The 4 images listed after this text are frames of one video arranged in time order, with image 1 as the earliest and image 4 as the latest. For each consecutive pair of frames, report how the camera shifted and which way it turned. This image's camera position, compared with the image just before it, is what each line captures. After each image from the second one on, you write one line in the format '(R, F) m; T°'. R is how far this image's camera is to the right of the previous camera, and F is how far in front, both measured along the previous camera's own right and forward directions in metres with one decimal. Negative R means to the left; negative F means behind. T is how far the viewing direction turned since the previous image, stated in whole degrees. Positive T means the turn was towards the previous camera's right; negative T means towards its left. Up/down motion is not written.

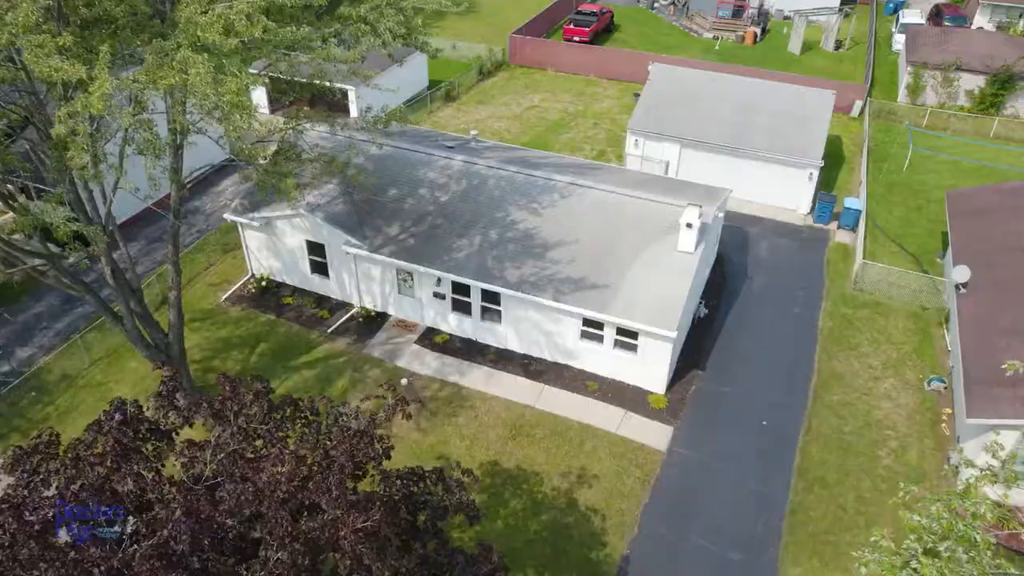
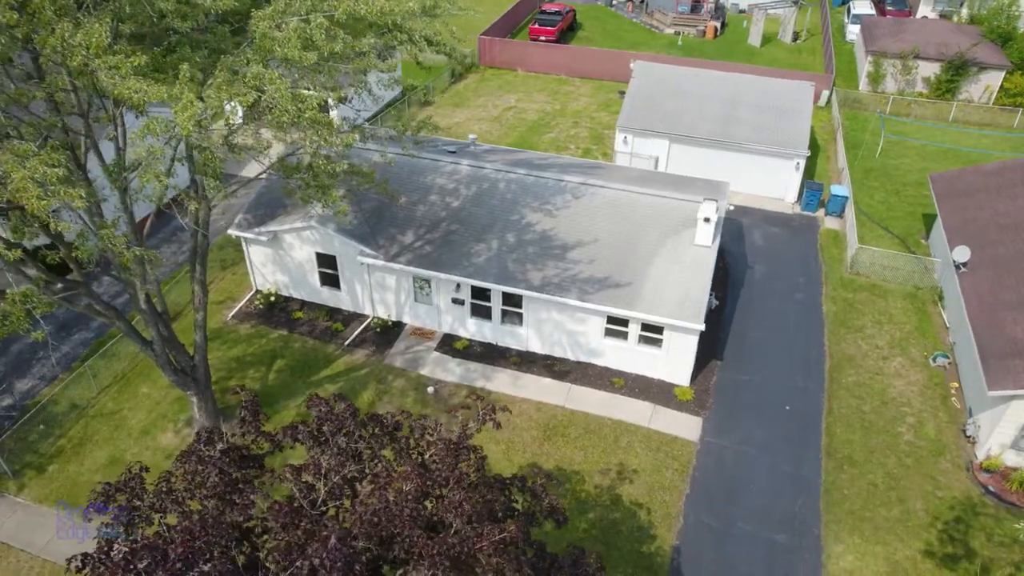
(-1.7, 0.0) m; +4°
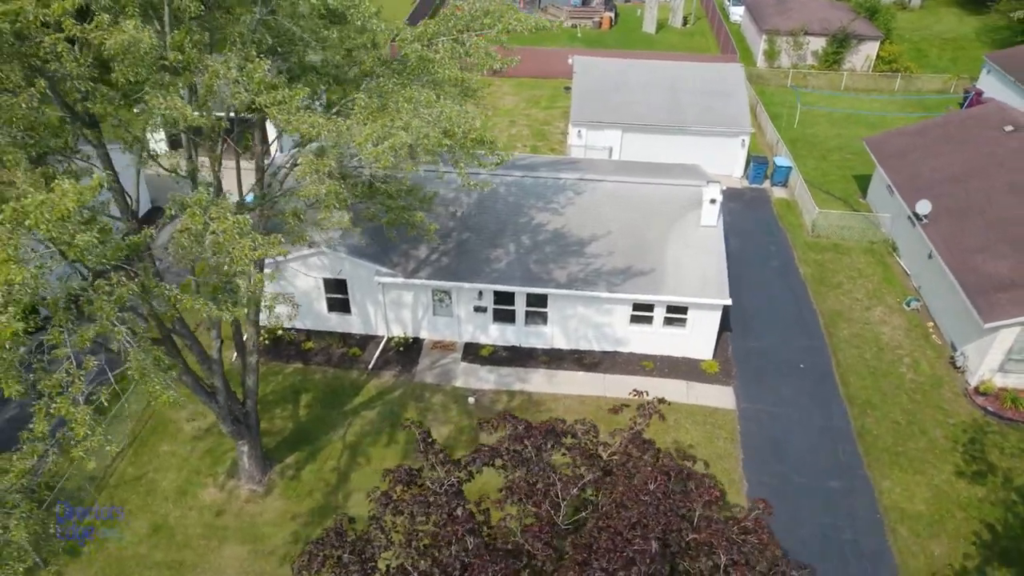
(-3.5, +0.1) m; +10°
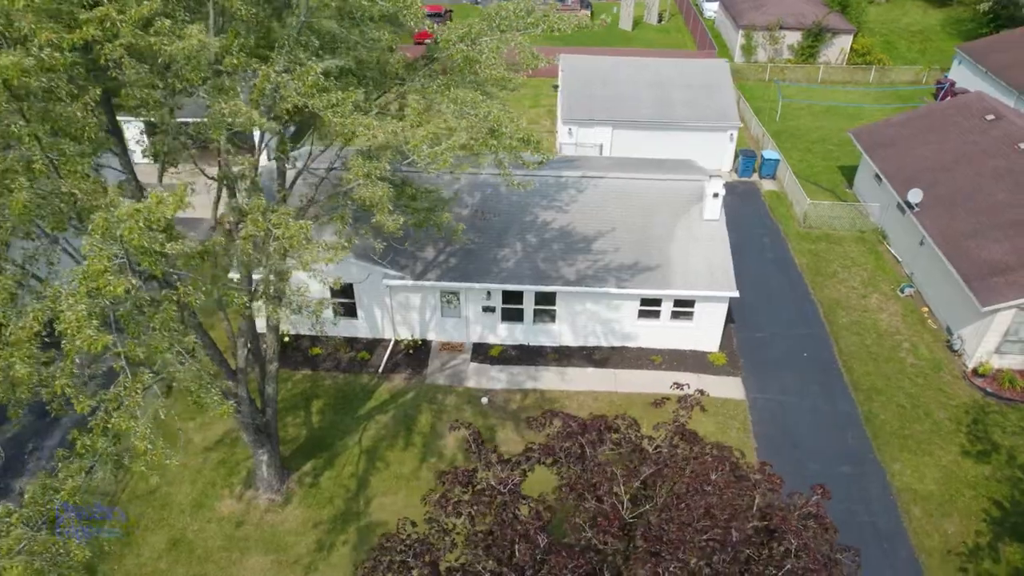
(-0.9, 0.0) m; +2°
